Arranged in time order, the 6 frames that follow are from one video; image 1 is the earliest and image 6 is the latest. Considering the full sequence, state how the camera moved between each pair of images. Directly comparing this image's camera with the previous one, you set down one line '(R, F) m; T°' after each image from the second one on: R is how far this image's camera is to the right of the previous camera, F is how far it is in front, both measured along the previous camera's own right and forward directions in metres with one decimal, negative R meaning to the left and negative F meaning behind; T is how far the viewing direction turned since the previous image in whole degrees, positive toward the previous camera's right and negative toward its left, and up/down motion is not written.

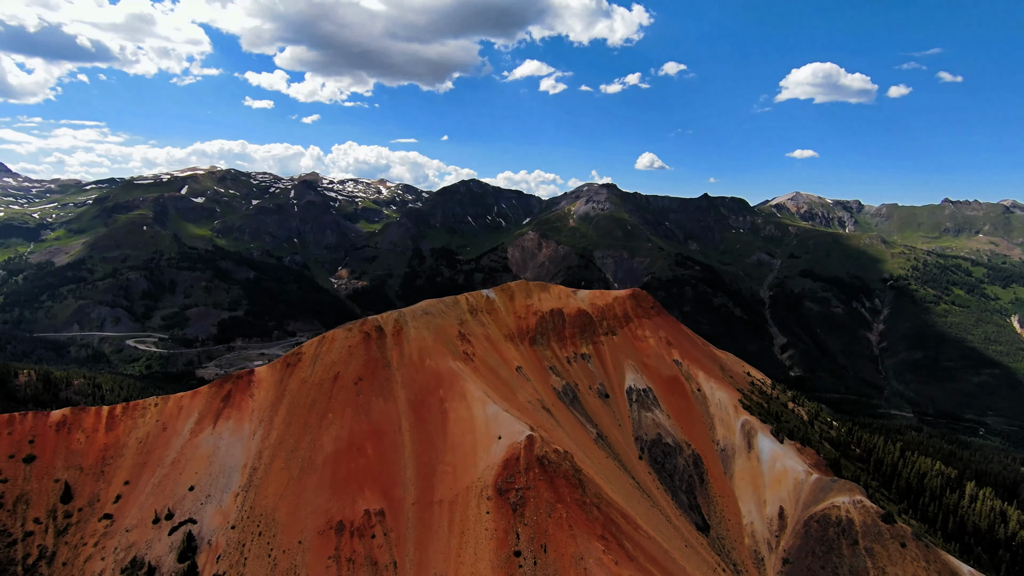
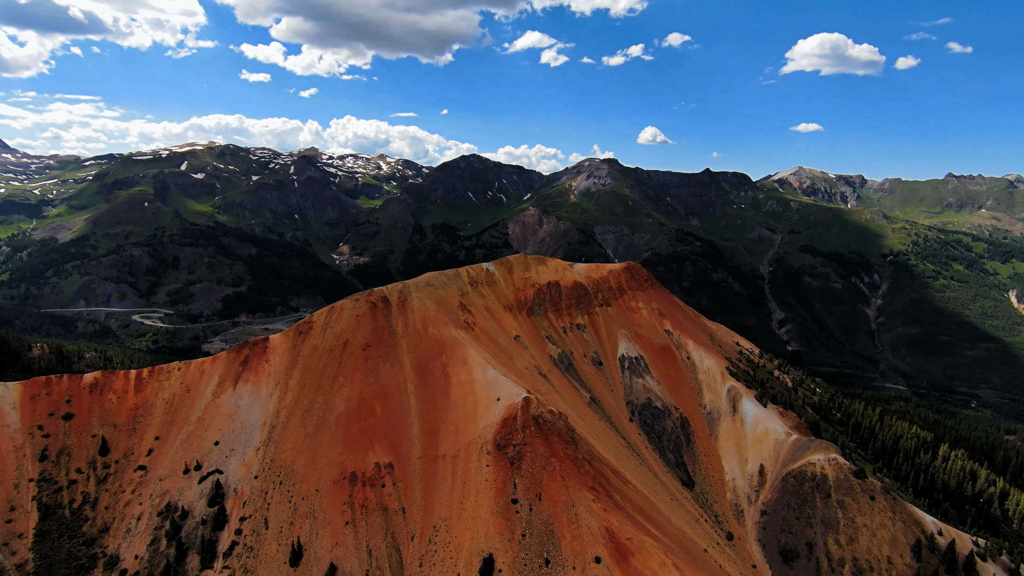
(+0.5, -4.6) m; 0°
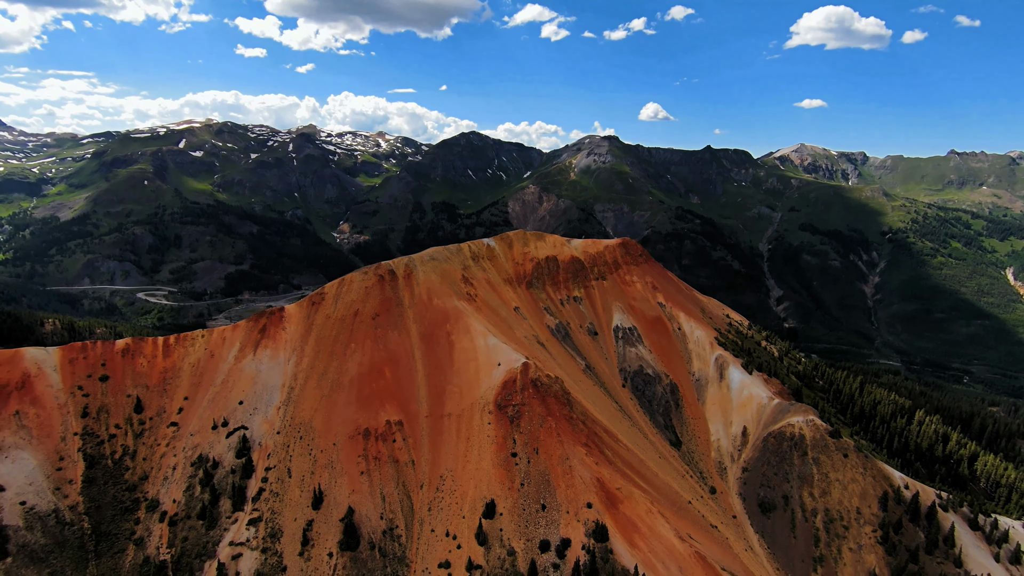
(+0.1, -5.2) m; 0°
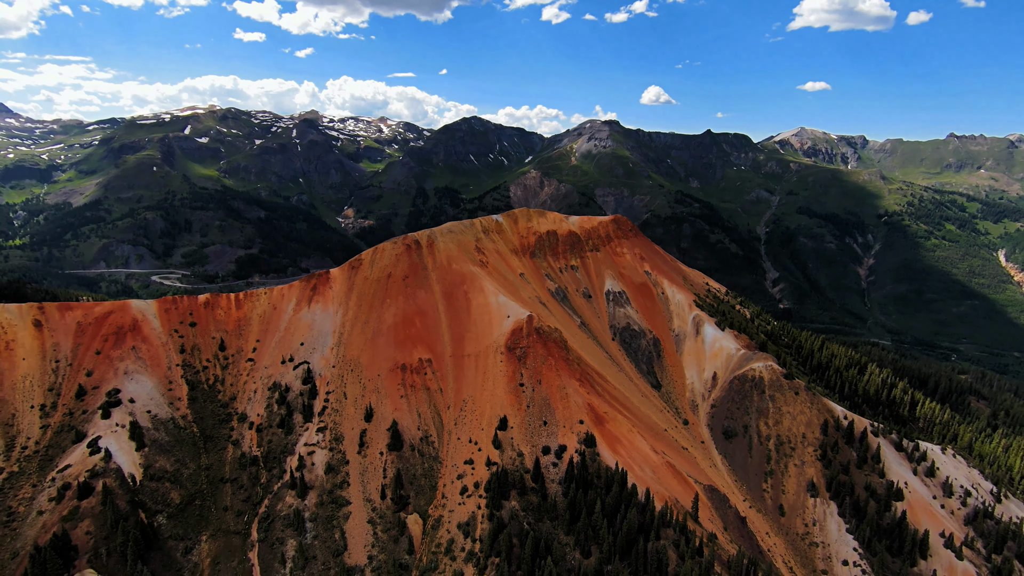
(-1.1, -17.3) m; 0°
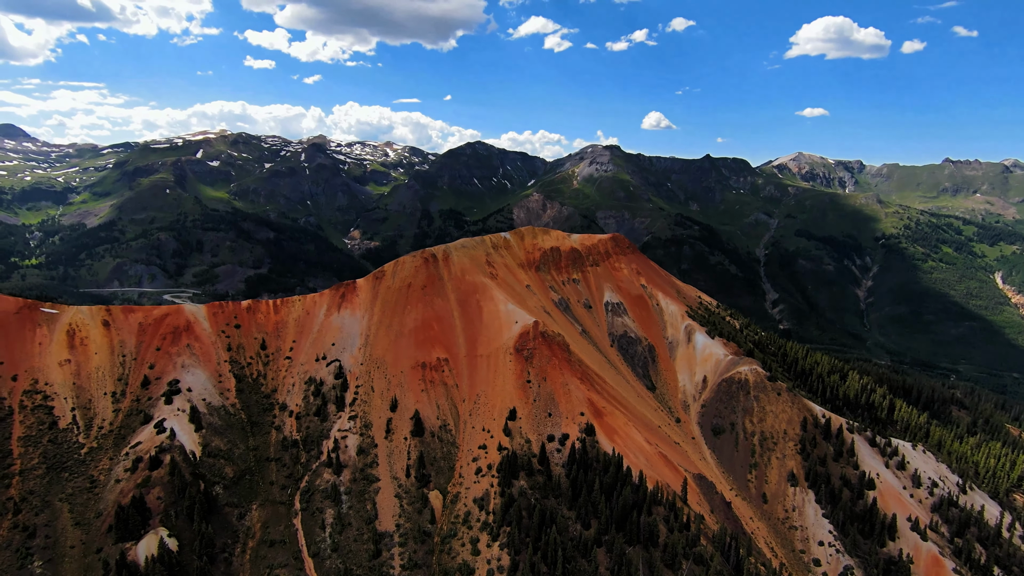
(-1.2, -11.4) m; 0°
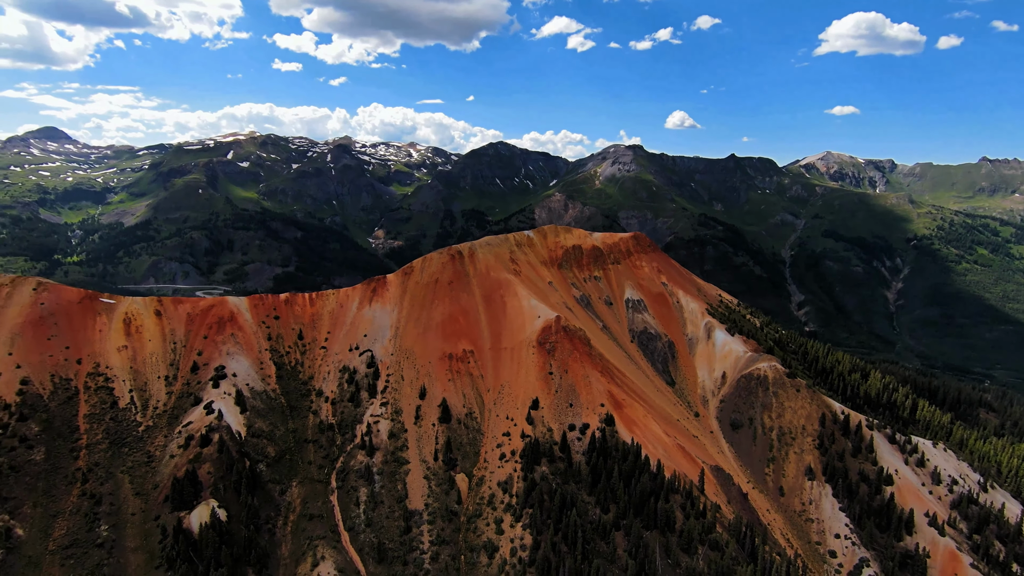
(-0.5, -4.2) m; -2°
